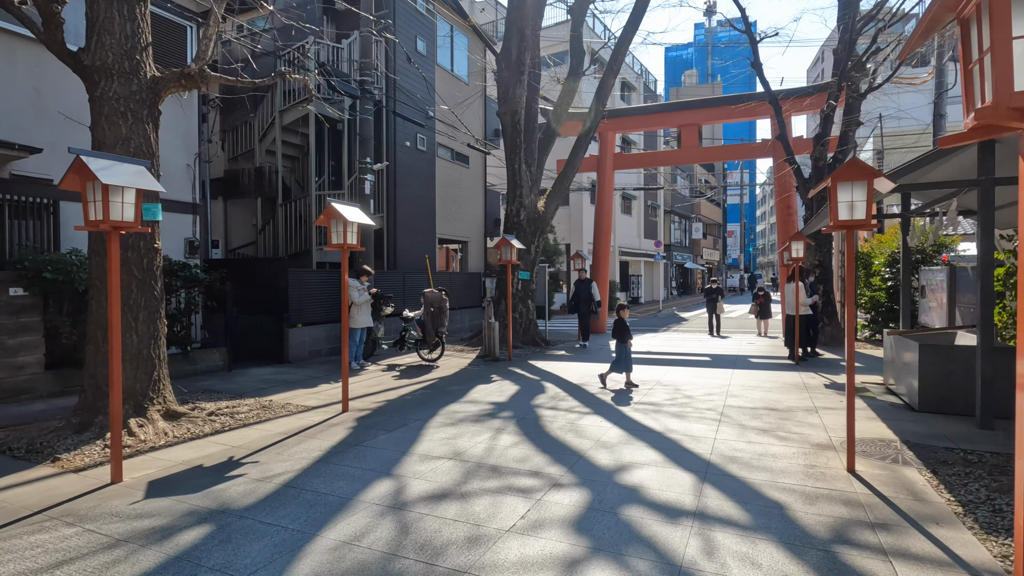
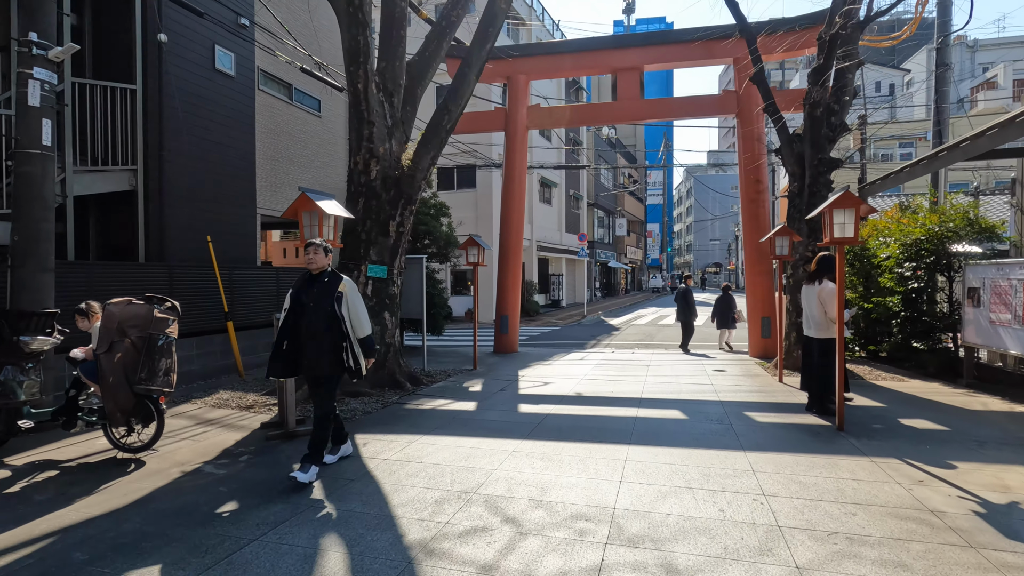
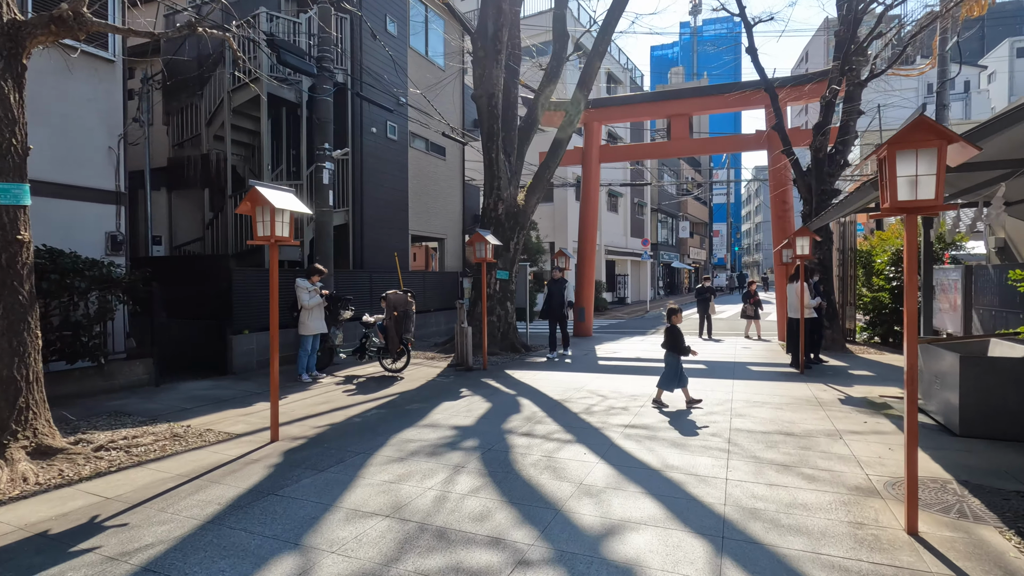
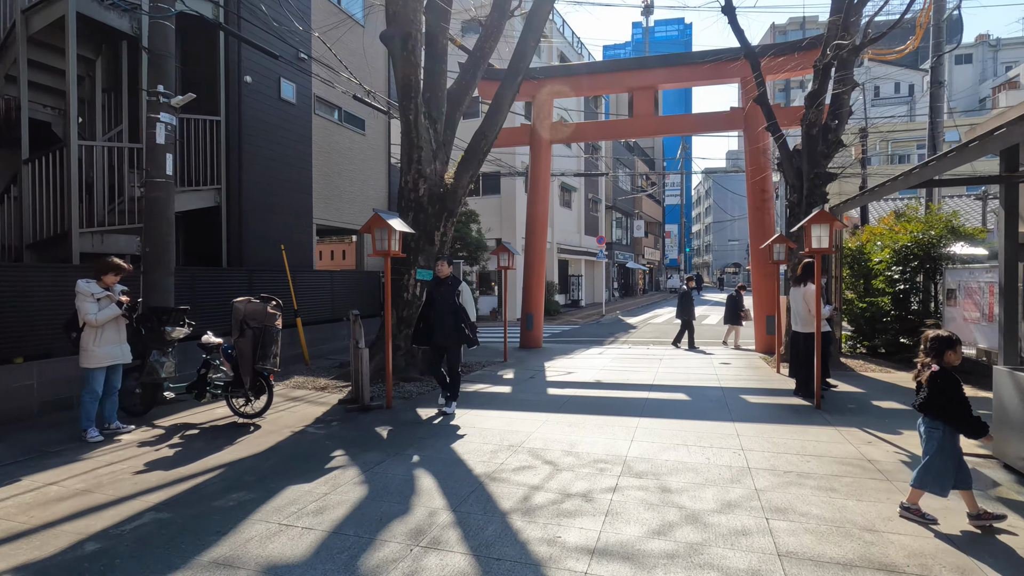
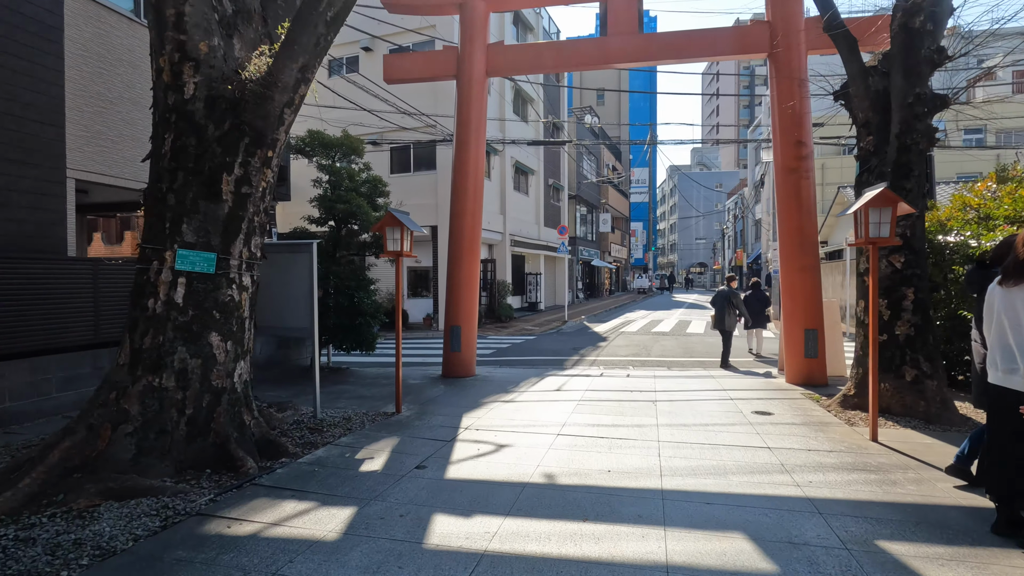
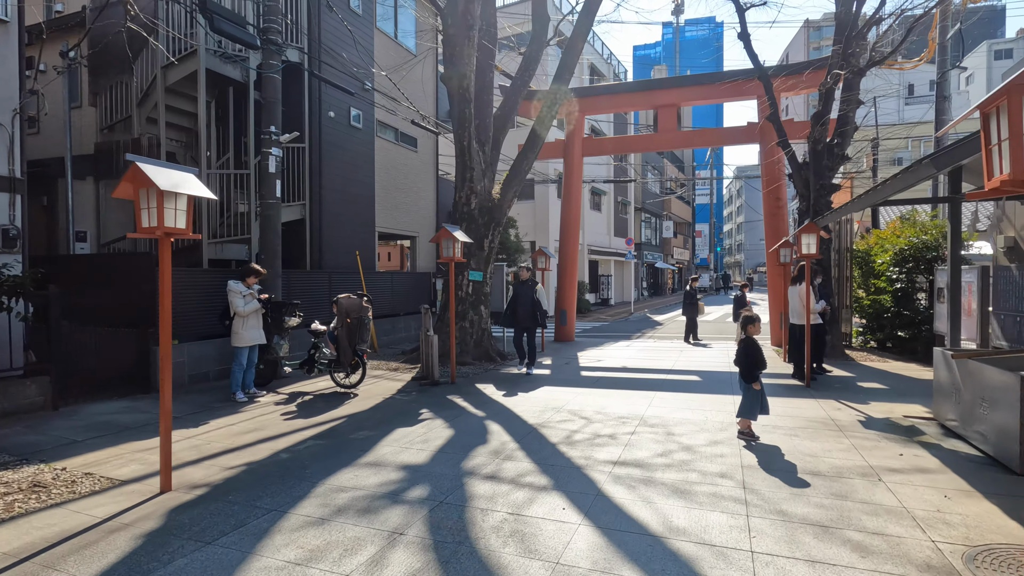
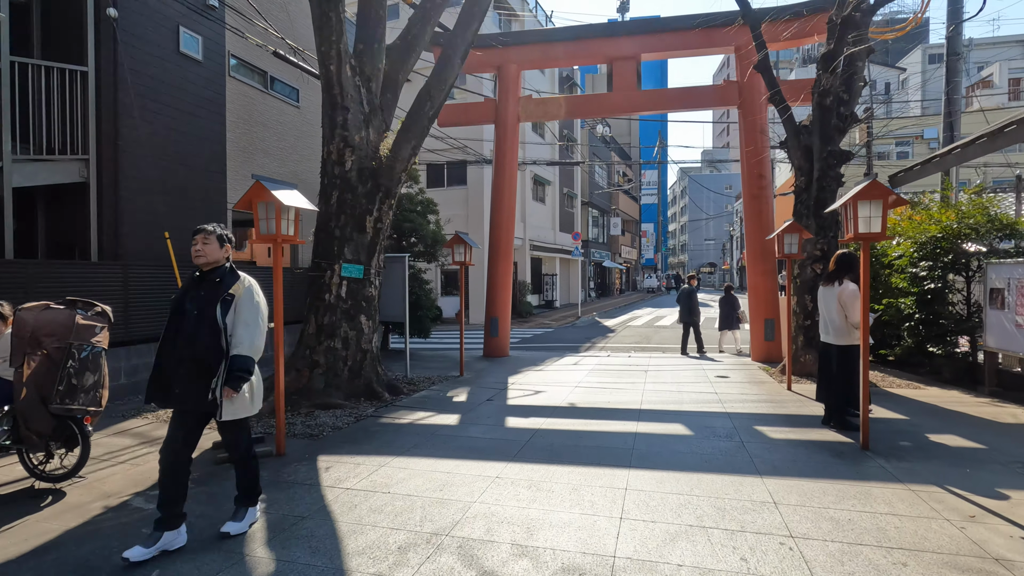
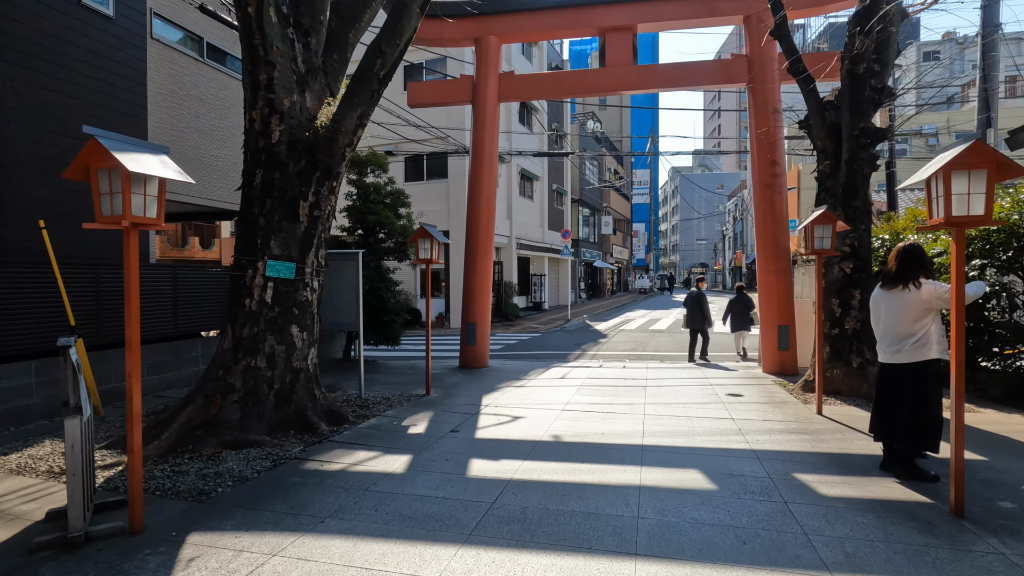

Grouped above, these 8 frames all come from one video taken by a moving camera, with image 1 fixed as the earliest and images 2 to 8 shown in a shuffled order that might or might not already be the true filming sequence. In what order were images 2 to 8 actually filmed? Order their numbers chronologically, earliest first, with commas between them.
3, 6, 4, 2, 7, 8, 5
